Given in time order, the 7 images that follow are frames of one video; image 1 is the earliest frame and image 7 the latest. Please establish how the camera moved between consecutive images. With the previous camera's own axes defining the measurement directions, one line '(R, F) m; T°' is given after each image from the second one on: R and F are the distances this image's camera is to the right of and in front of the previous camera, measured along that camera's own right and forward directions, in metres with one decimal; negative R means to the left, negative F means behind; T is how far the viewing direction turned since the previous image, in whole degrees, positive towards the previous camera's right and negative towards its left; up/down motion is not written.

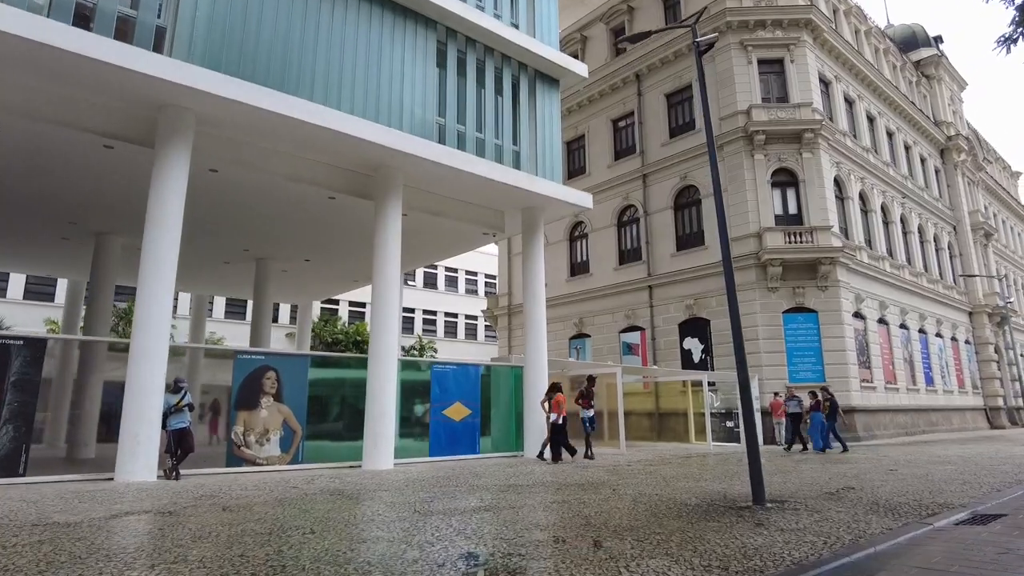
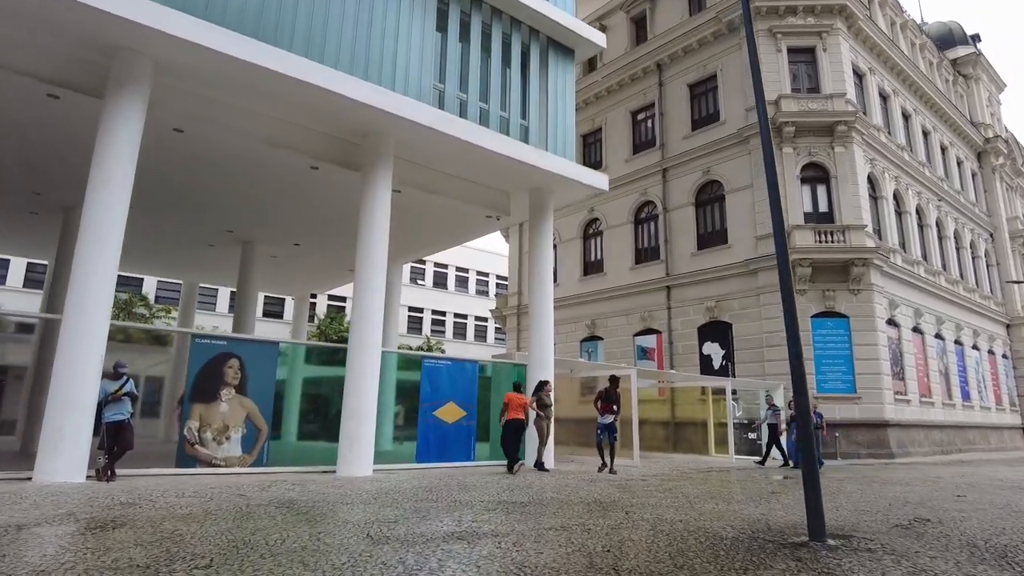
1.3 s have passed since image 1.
(+0.2, +1.6) m; -1°
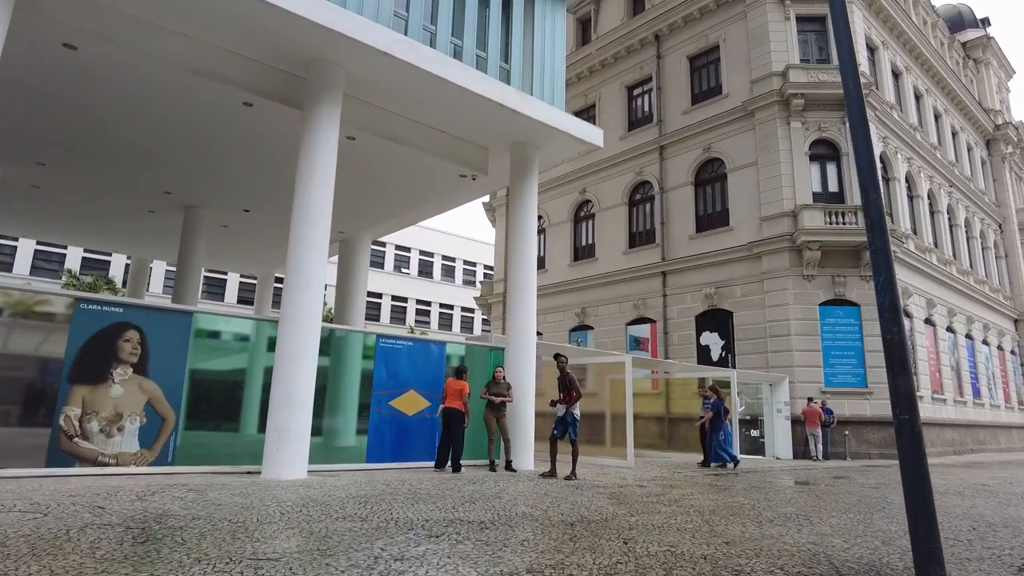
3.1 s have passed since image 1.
(+0.3, +2.0) m; +1°
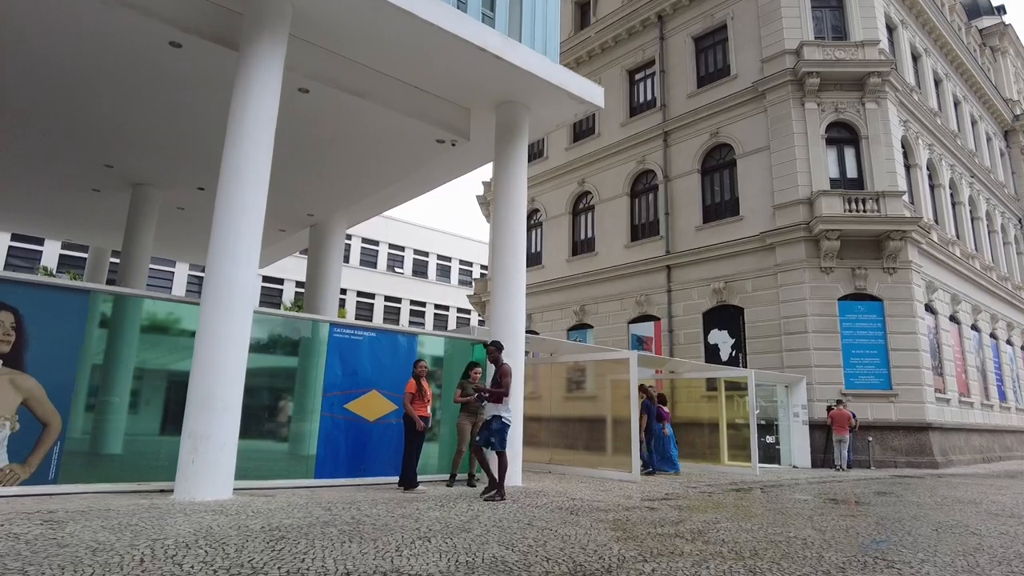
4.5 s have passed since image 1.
(+0.2, +1.8) m; 0°
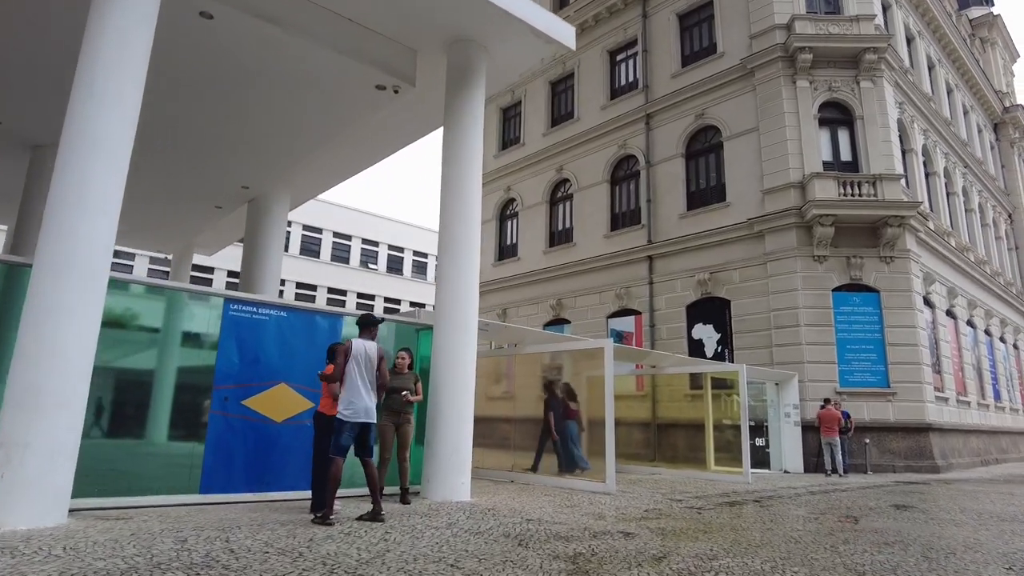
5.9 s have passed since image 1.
(+0.4, +1.7) m; +2°
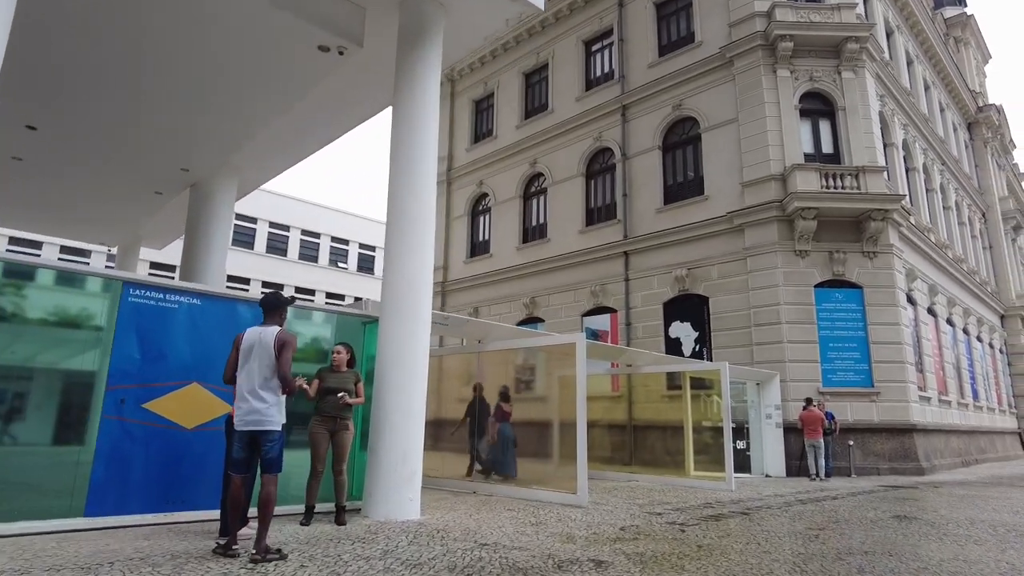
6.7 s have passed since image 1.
(+0.2, +1.0) m; +2°
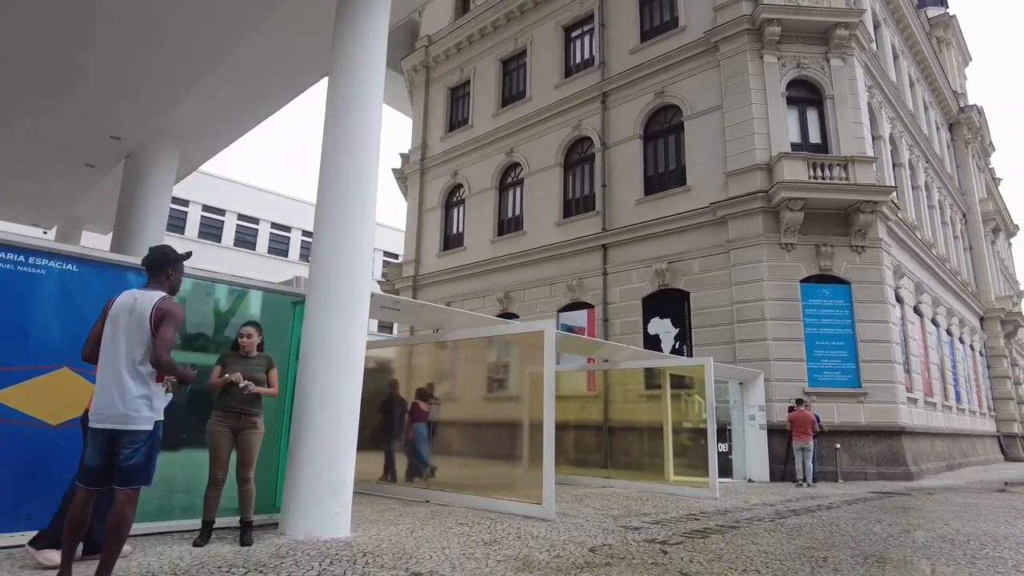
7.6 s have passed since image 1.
(+0.2, +1.1) m; +2°
